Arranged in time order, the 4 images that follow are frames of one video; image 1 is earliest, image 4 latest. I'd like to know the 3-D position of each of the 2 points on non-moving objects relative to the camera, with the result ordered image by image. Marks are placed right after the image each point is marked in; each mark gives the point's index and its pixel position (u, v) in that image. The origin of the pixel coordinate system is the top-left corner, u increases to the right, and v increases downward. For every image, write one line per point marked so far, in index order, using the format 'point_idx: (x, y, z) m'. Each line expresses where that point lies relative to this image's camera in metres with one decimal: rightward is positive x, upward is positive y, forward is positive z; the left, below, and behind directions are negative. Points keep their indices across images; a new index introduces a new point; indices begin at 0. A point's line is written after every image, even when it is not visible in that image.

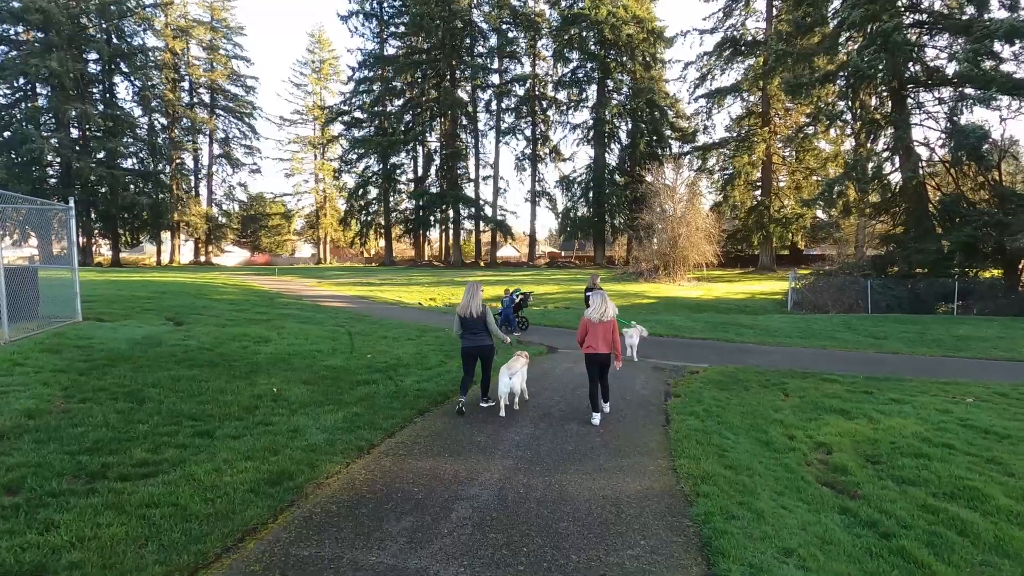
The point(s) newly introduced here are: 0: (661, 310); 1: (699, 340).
0: (+4.2, -0.6, +15.6) m
1: (+3.1, -0.9, +9.2) m
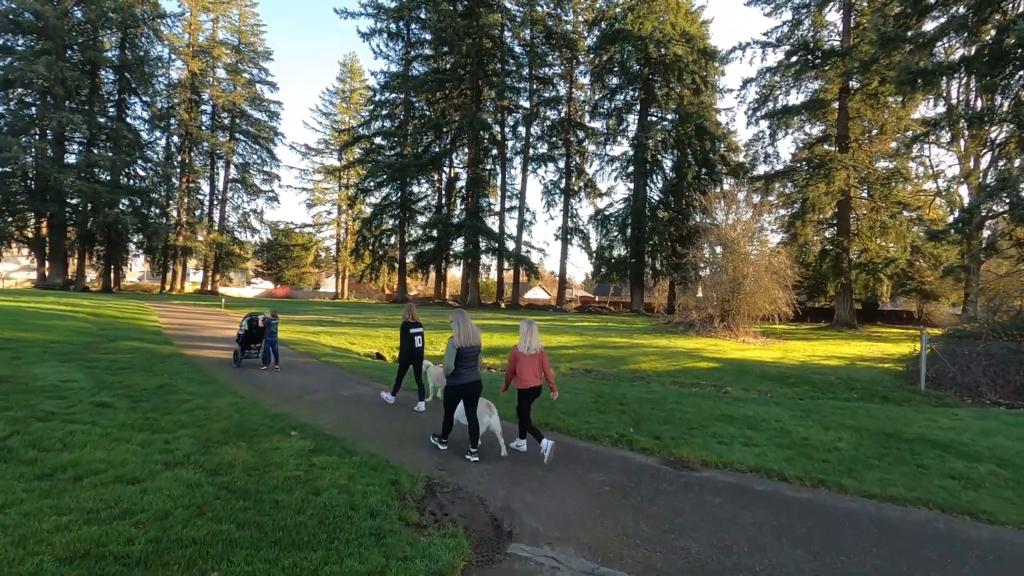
0: (+3.9, -1.7, +9.9) m
1: (+2.4, -1.4, +3.6) m
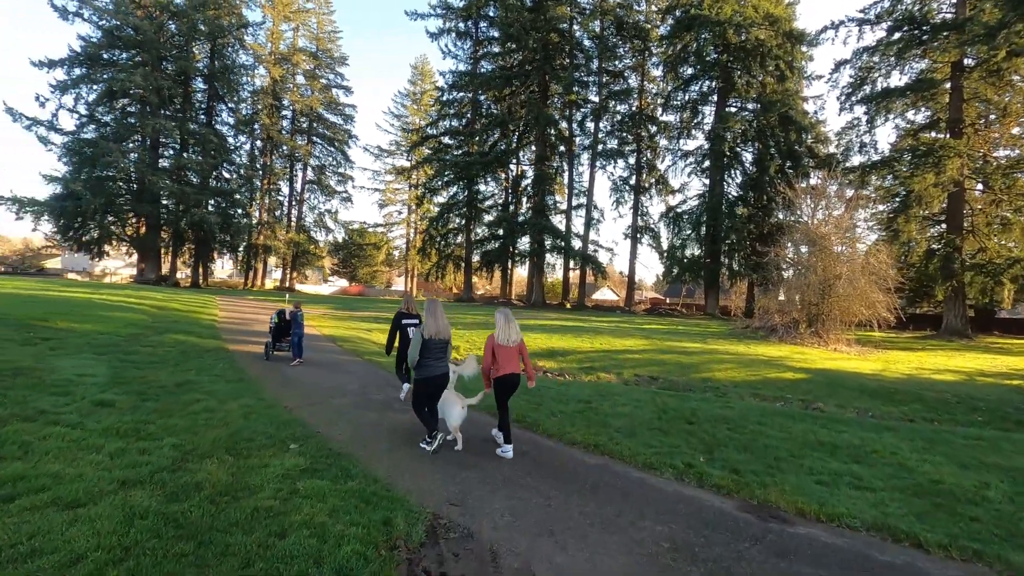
0: (+4.8, -1.7, +8.6) m
1: (+2.5, -1.4, +2.4) m
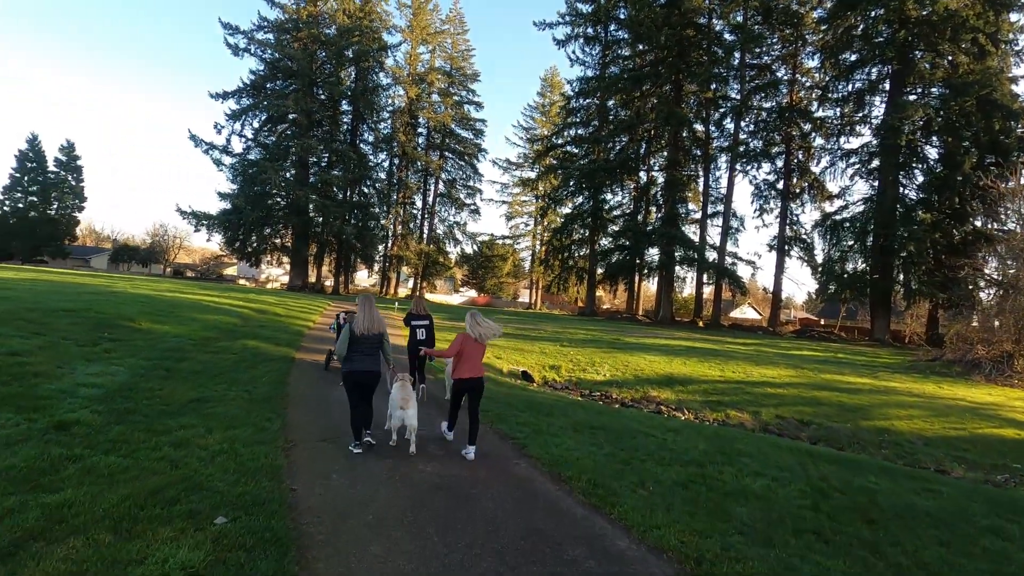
0: (+5.9, -2.0, +5.7) m
1: (+2.3, -1.4, +0.3) m
